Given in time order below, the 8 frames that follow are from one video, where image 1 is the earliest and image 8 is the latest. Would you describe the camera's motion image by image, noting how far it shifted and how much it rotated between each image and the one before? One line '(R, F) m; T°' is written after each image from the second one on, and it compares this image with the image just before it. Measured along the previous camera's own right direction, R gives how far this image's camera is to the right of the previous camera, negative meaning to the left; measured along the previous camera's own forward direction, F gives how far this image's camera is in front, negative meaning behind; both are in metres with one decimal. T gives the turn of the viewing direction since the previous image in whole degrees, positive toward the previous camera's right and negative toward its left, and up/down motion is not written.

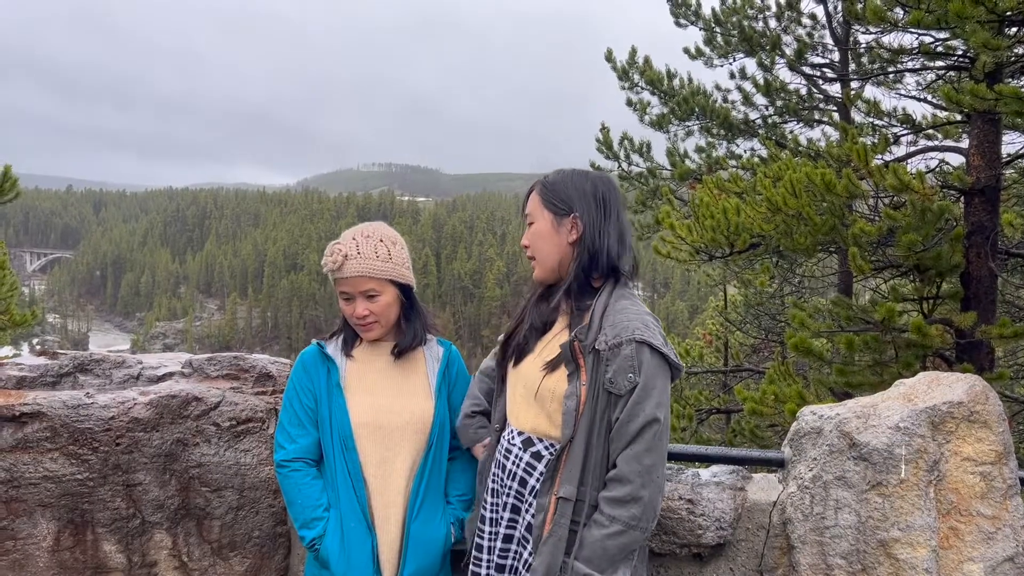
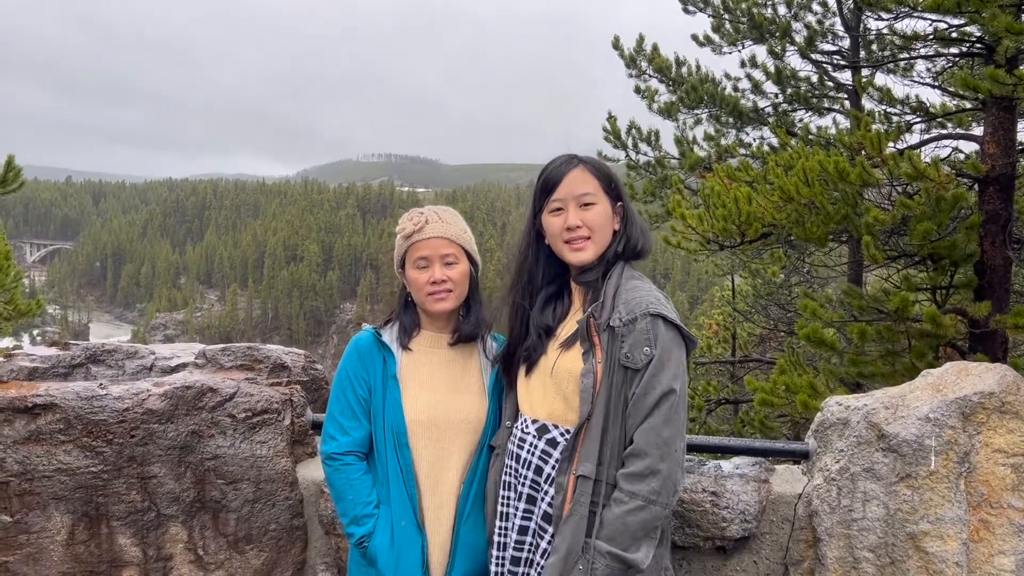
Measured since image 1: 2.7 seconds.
(-0.1, +0.1) m; 0°
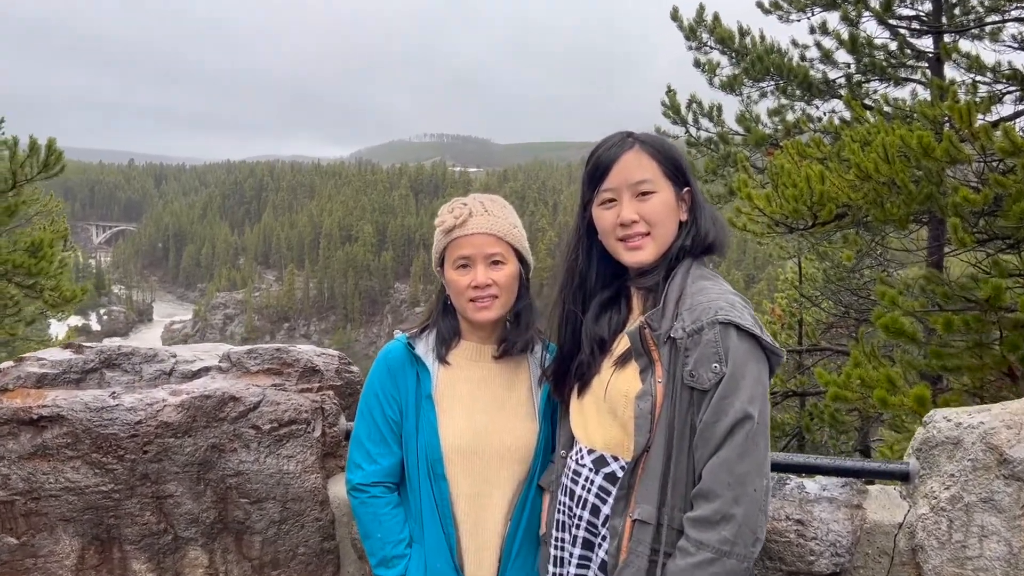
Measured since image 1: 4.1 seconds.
(0.0, +0.4) m; -4°
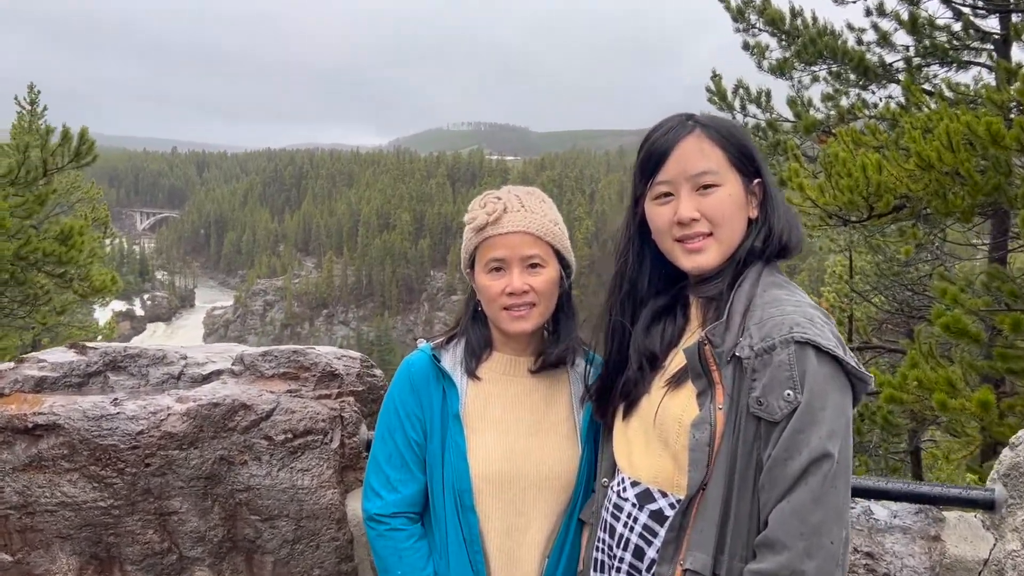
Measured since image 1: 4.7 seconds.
(0.0, +0.3) m; -3°
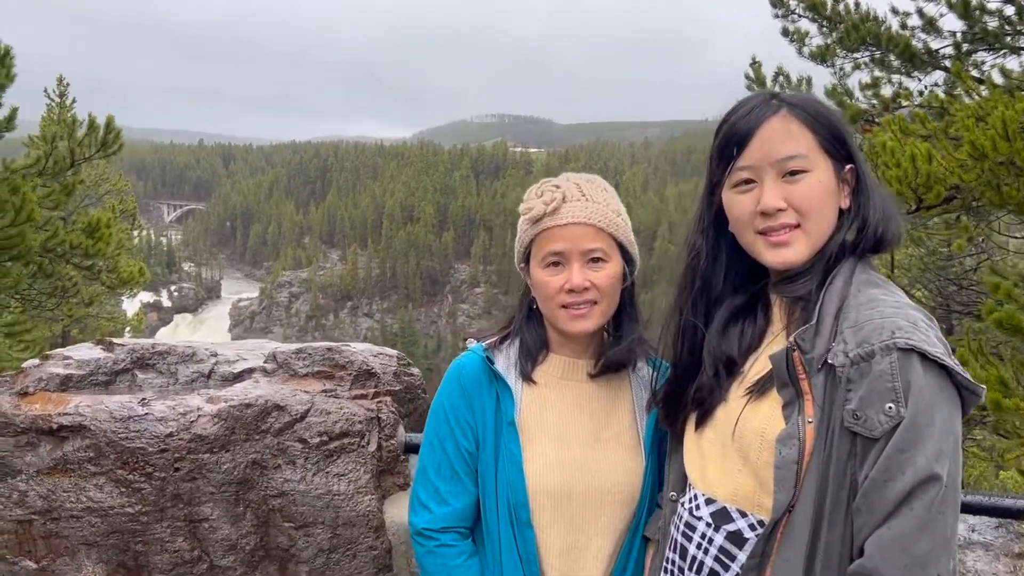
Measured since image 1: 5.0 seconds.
(-0.1, +0.2) m; -2°
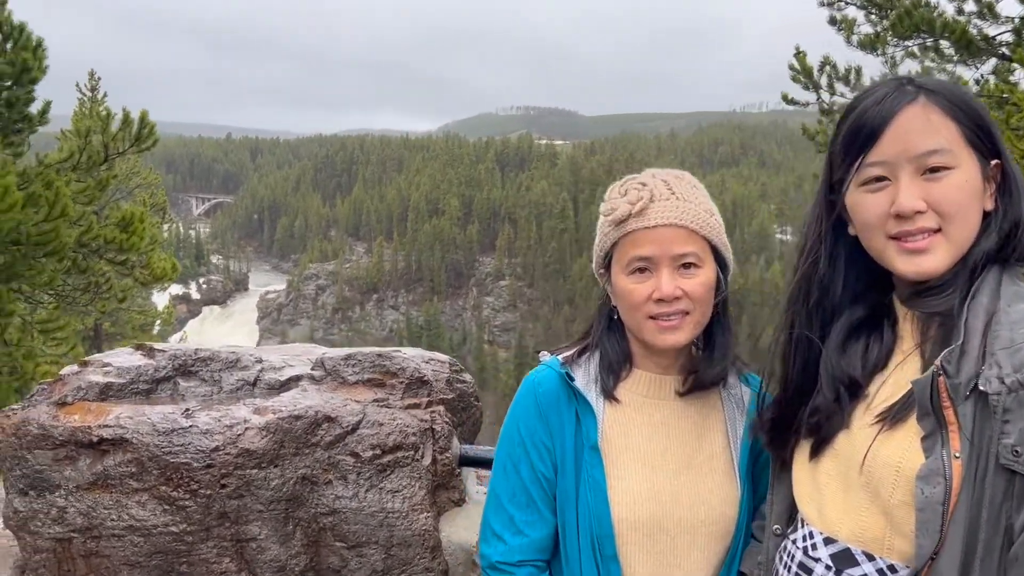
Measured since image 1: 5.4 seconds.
(-0.1, +0.2) m; -2°
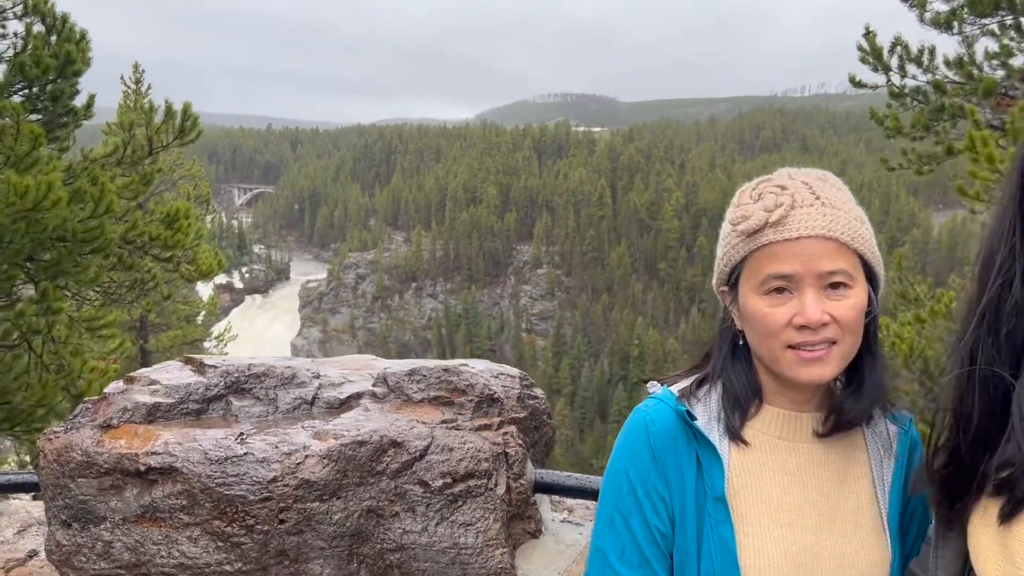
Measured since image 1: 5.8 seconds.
(-0.1, +0.3) m; -3°
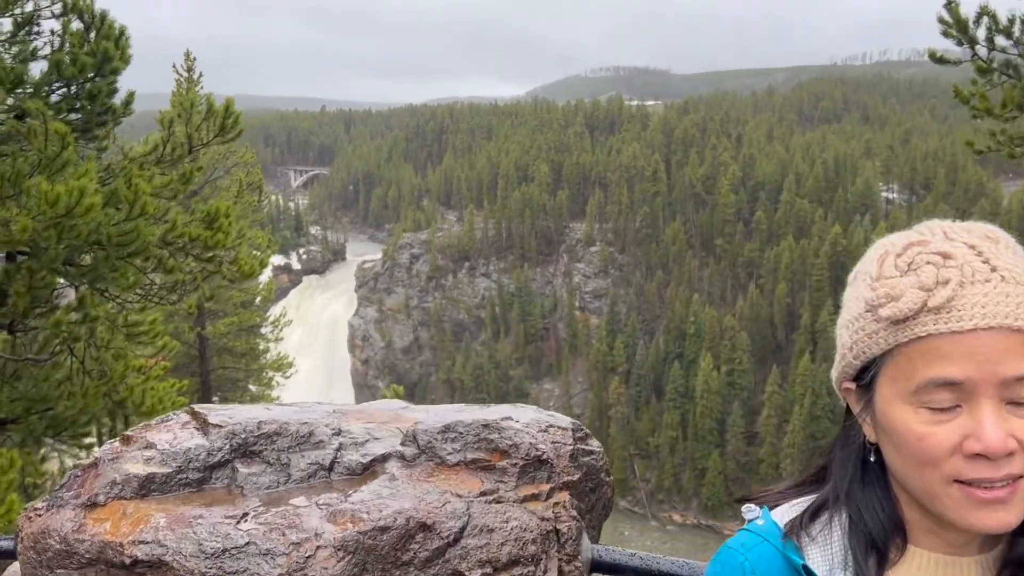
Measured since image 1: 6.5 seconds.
(0.0, +0.4) m; -4°
